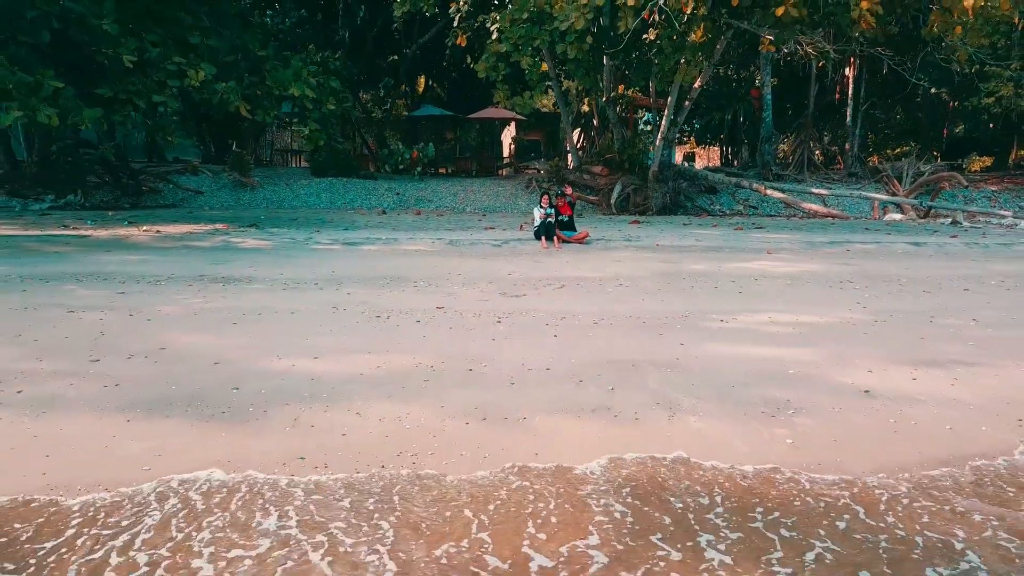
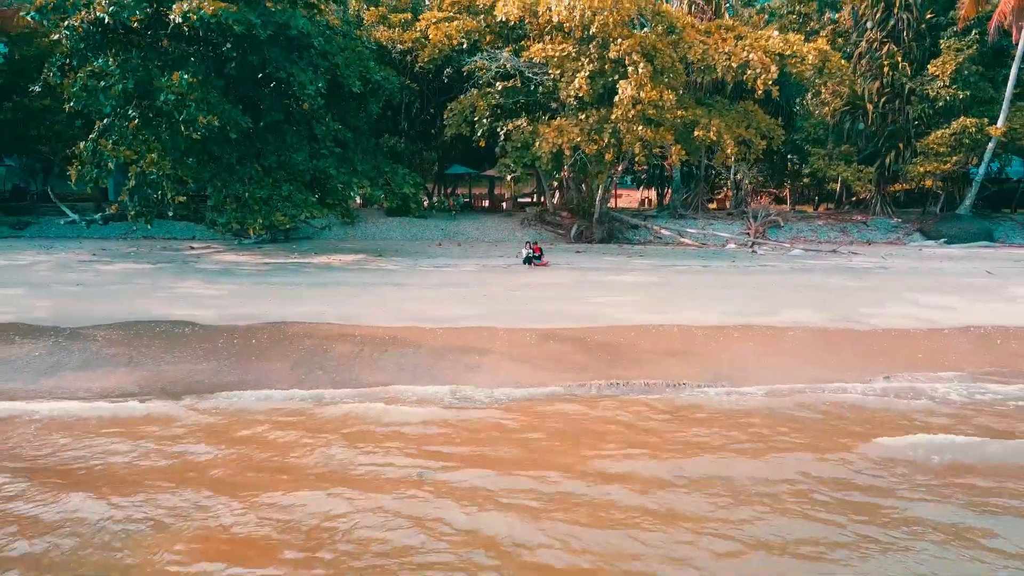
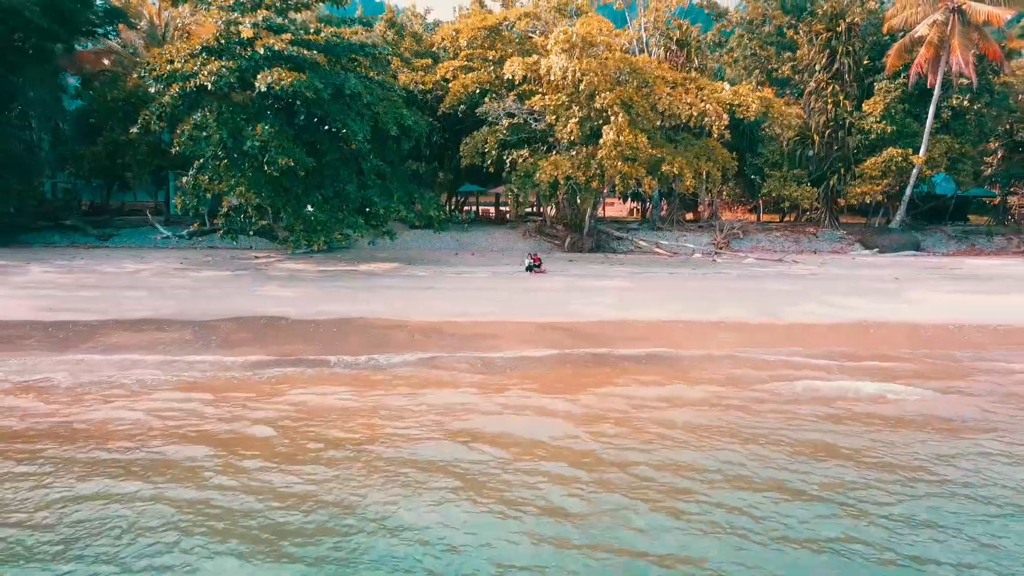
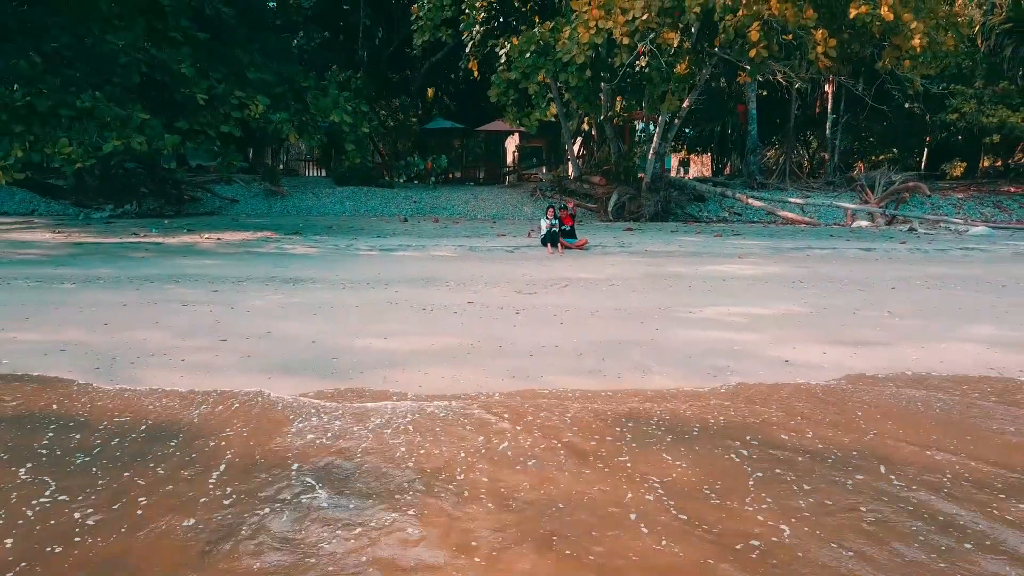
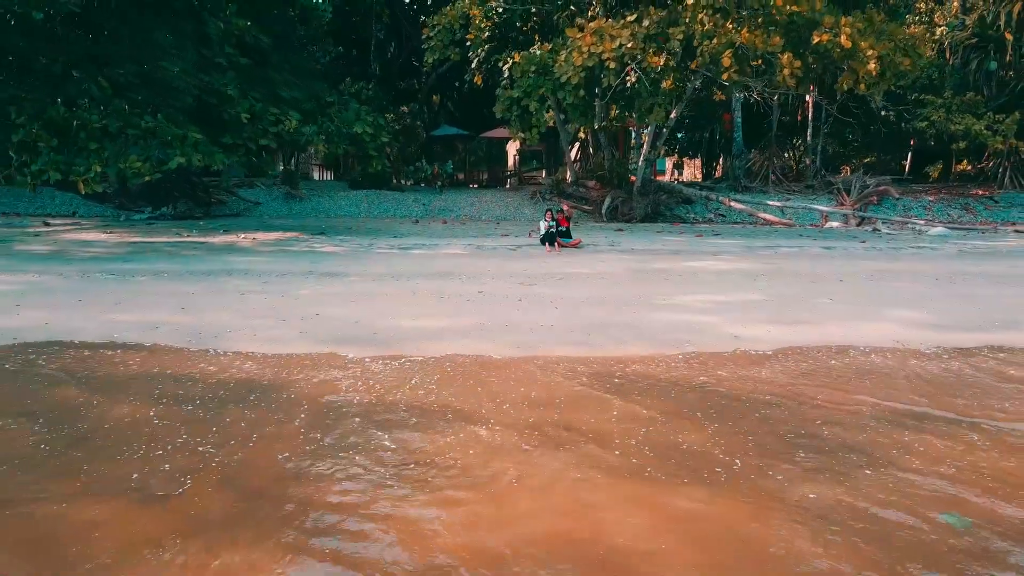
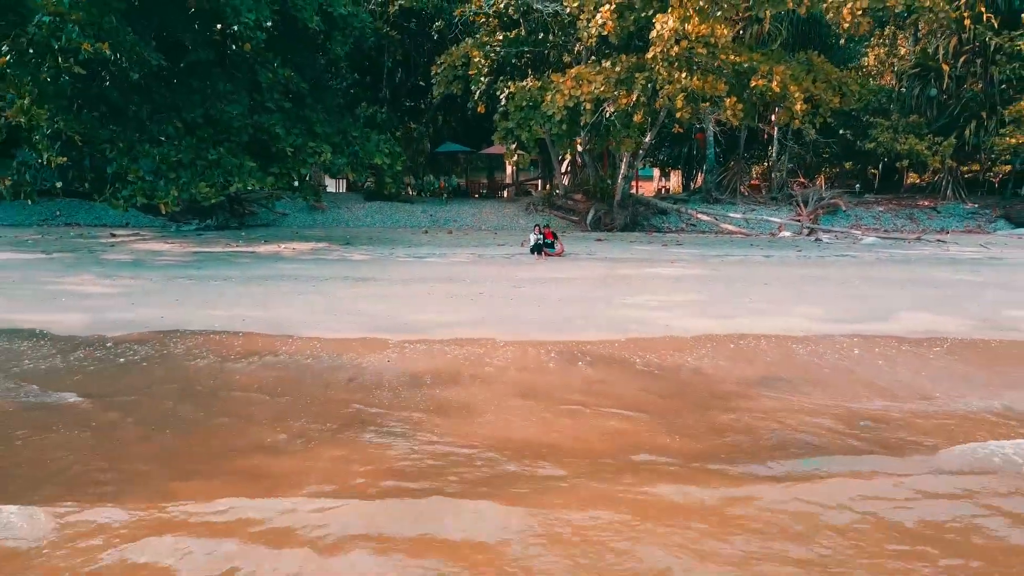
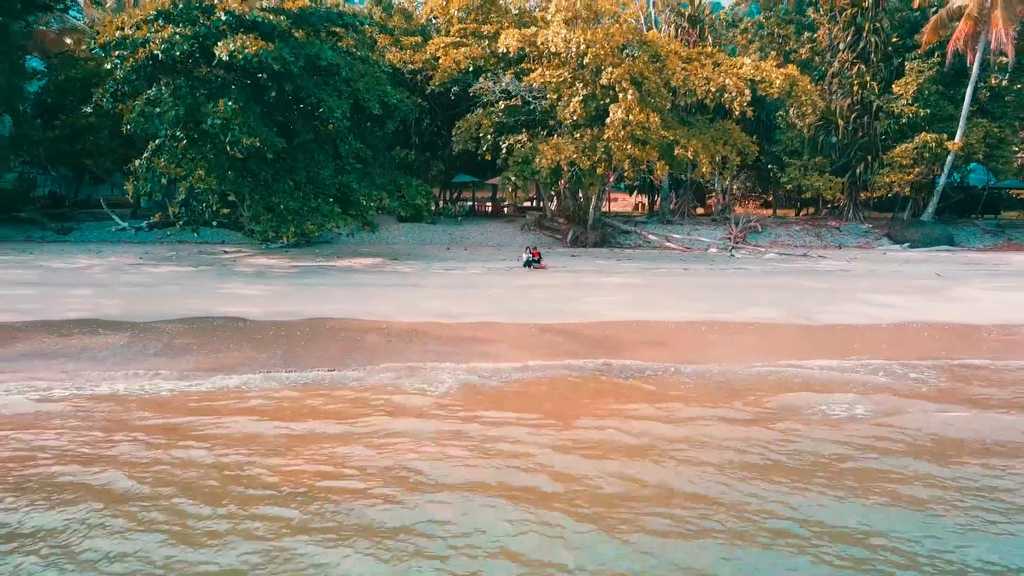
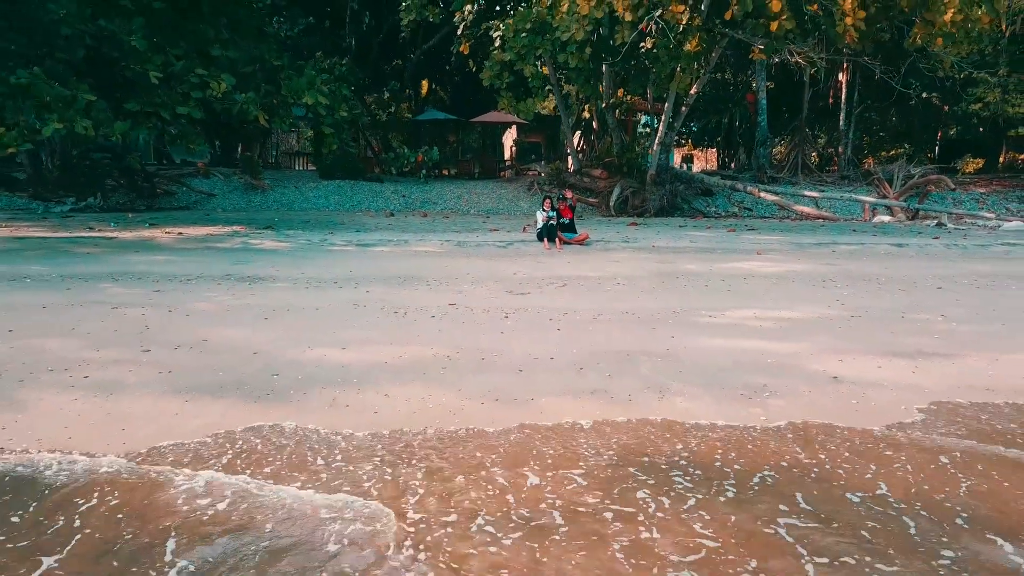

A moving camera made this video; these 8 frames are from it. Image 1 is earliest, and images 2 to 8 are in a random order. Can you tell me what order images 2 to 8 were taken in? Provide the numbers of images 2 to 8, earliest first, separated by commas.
8, 4, 5, 6, 2, 7, 3
